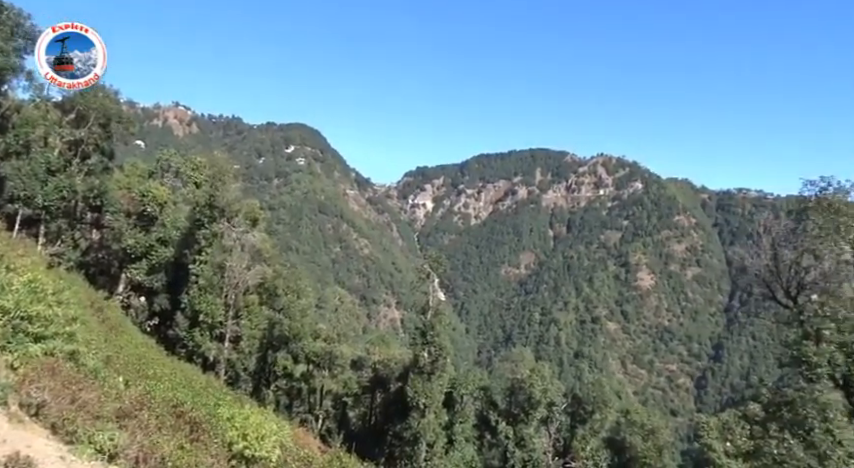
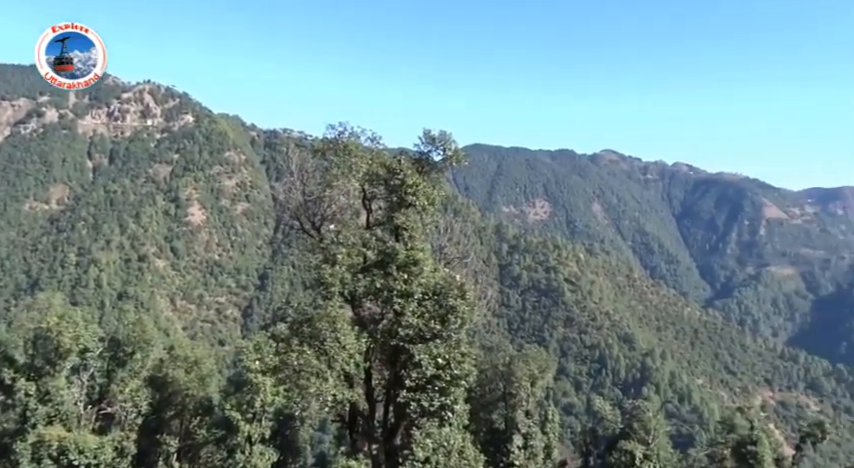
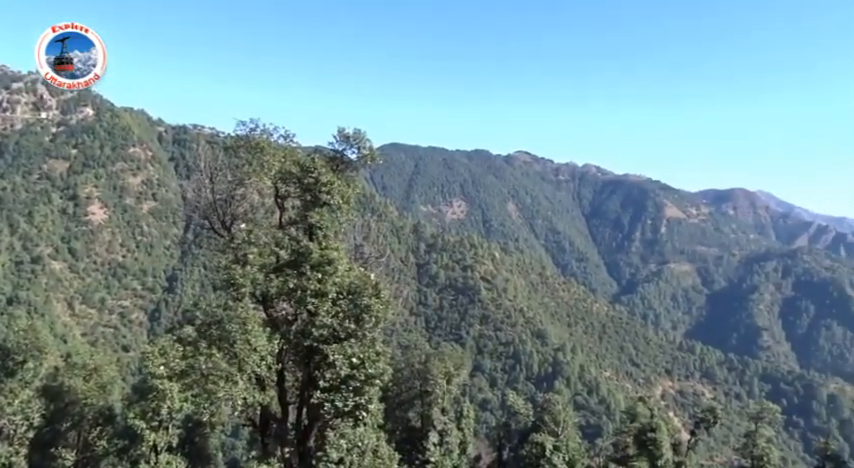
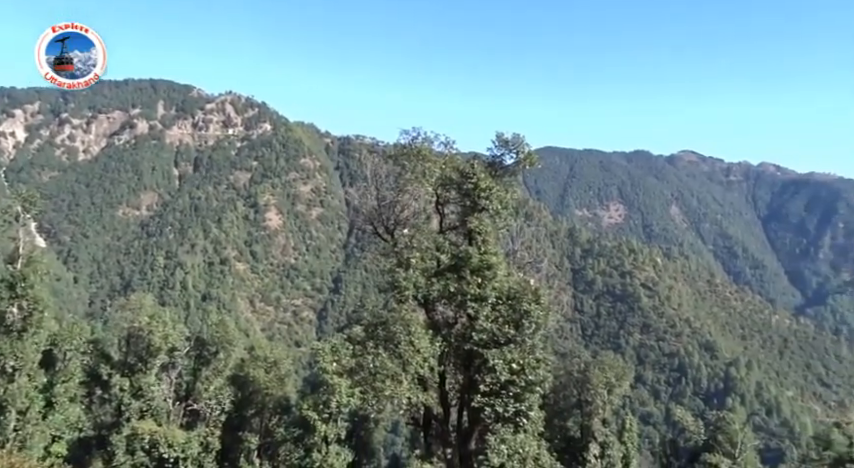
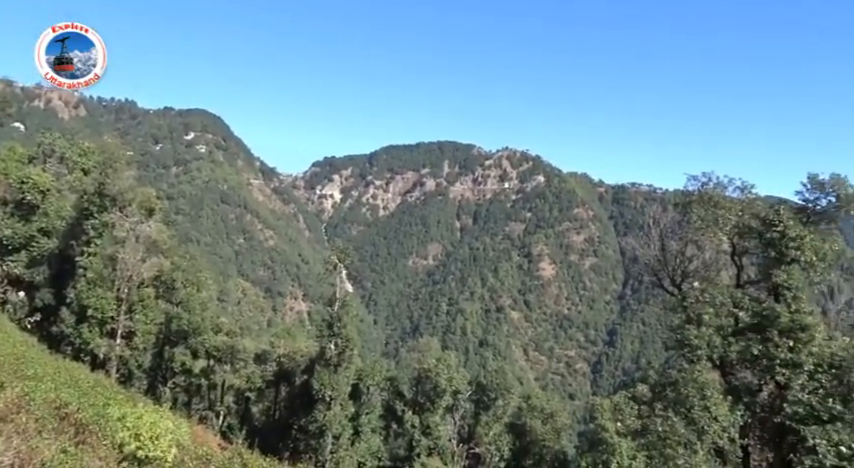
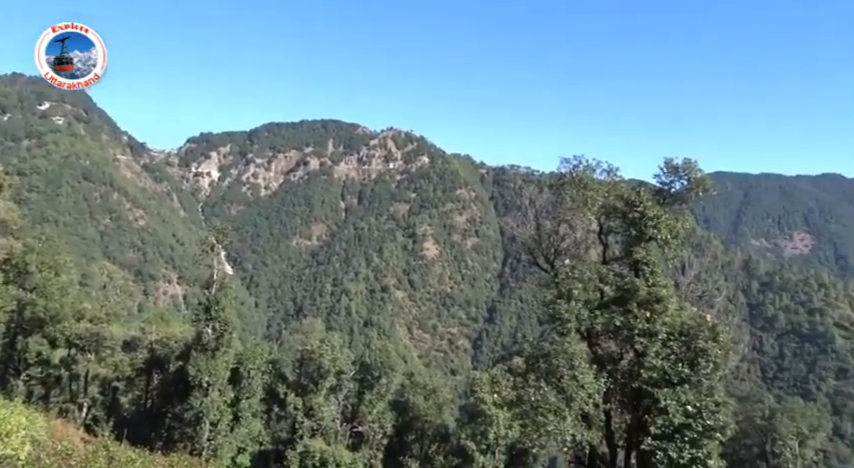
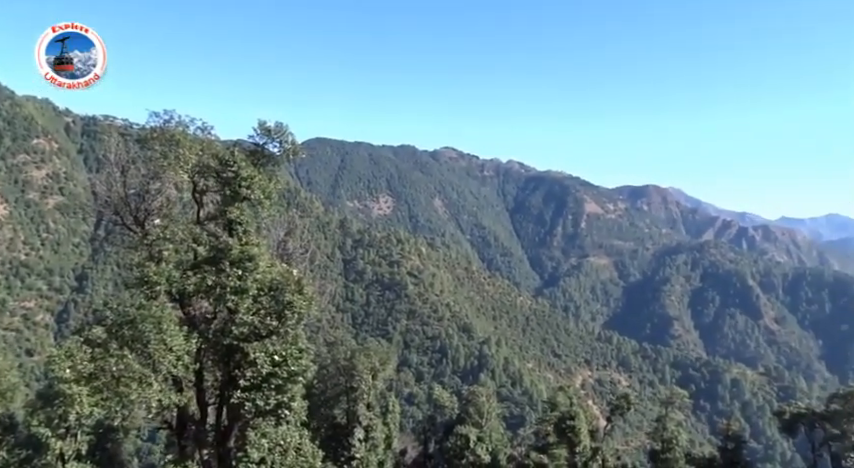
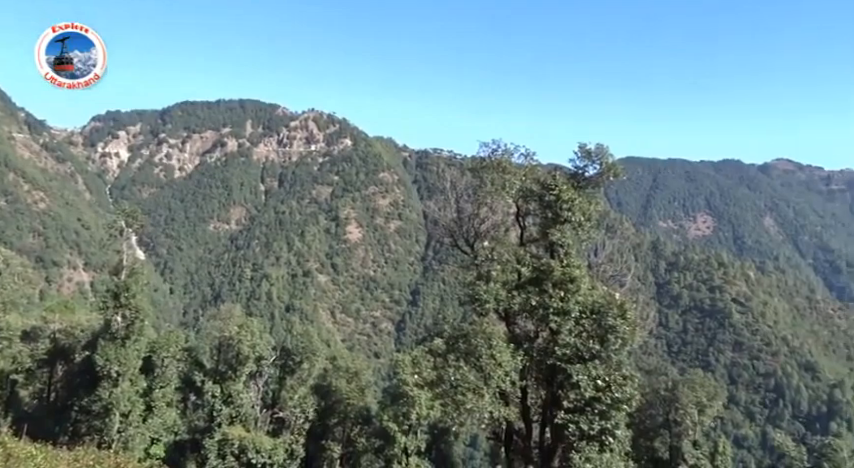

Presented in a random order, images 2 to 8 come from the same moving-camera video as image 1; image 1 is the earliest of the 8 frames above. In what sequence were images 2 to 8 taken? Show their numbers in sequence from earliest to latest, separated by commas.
5, 6, 8, 4, 2, 3, 7
